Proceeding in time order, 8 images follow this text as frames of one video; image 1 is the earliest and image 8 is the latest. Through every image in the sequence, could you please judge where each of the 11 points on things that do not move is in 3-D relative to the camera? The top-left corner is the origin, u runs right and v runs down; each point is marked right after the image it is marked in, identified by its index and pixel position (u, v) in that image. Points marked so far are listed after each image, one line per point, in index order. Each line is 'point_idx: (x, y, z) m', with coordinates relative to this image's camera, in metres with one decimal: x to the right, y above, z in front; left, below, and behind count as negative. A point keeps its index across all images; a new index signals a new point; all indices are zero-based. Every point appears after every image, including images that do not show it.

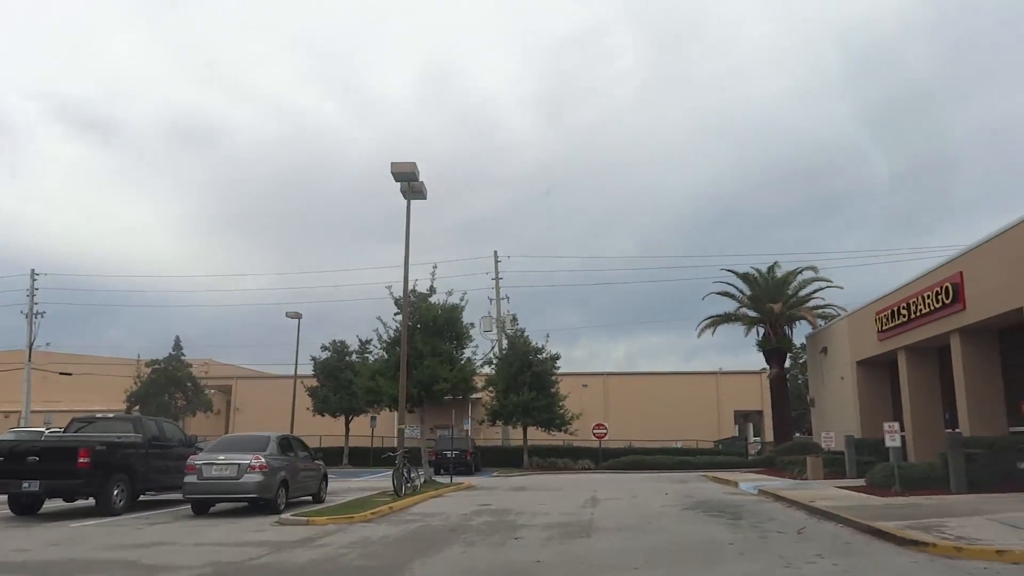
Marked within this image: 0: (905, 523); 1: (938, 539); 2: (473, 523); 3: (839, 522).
0: (+6.8, -4.0, +13.6) m
1: (+6.3, -3.7, +11.6) m
2: (-0.8, -5.0, +16.6) m
3: (+6.3, -4.5, +15.1) m
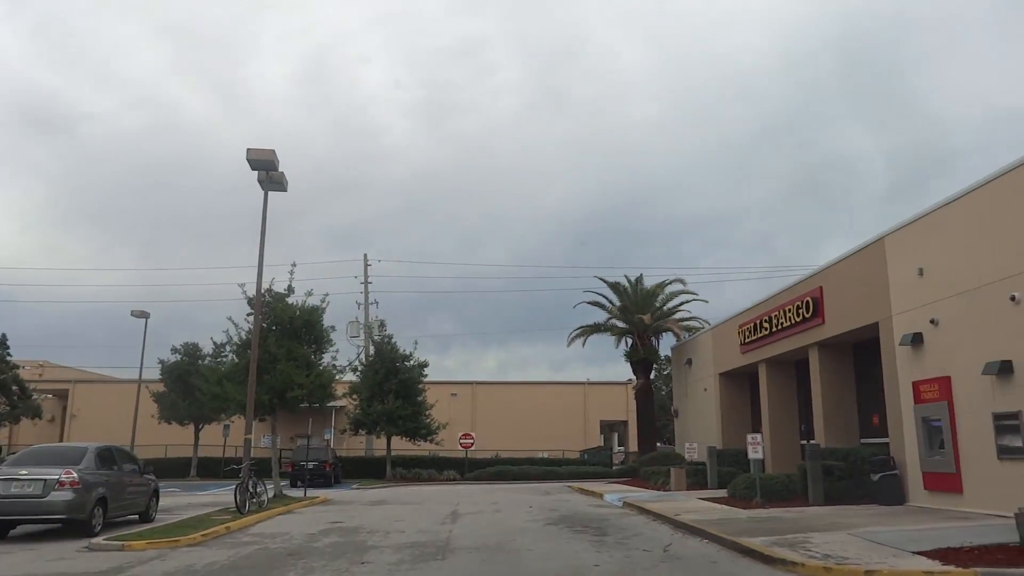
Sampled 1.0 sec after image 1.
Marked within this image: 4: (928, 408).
0: (+4.3, -4.2, +13.2) m
1: (+4.2, -3.8, +11.2) m
2: (-3.7, -4.9, +14.9) m
3: (+3.5, -4.6, +14.6) m
4: (+9.0, -2.6, +17.0) m
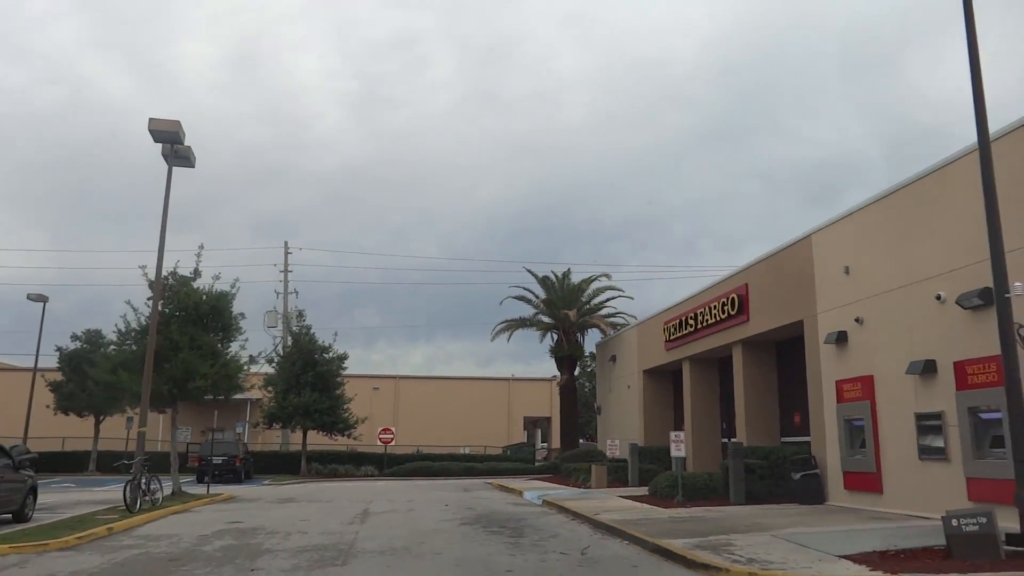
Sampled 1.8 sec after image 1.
0: (+2.9, -4.0, +12.6) m
1: (+2.9, -3.7, +10.6) m
2: (-5.3, -4.5, +13.6) m
3: (+2.0, -4.5, +14.0) m
4: (+7.2, -2.5, +16.8) m
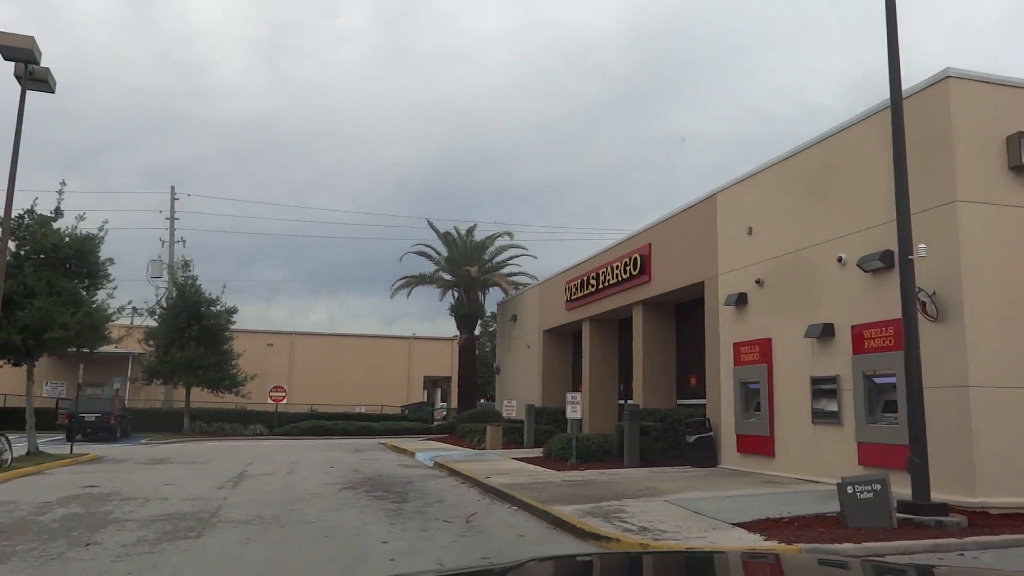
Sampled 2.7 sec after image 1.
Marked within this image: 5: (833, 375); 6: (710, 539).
0: (+1.1, -3.3, +11.9) m
1: (+1.4, -3.1, +10.0) m
2: (-7.1, -3.5, +12.0) m
3: (0.0, -3.6, +13.2) m
4: (+4.9, -1.7, +16.6) m
5: (+5.7, -1.5, +14.0) m
6: (+2.4, -3.0, +9.6) m
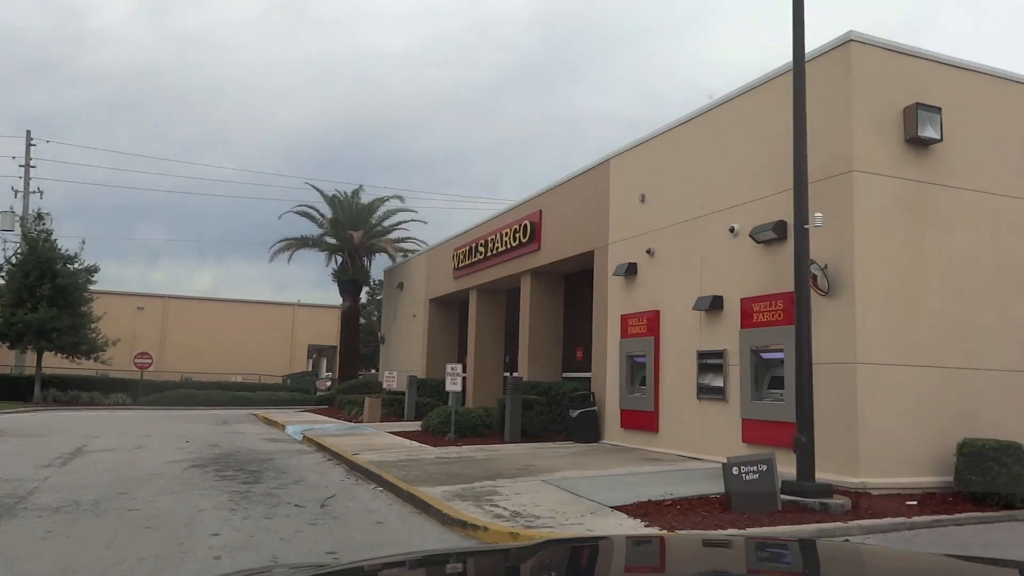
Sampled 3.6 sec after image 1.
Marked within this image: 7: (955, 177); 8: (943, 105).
0: (-0.8, -2.8, +10.9) m
1: (-0.2, -2.6, +9.0) m
2: (-9.0, -2.7, +9.9) m
3: (-2.1, -3.0, +12.0) m
4: (+2.5, -1.1, +15.9) m
5: (+3.5, -1.1, +13.4) m
6: (+0.8, -2.6, +8.7) m
7: (+6.5, +1.6, +11.6) m
8: (+6.4, +2.7, +11.6) m
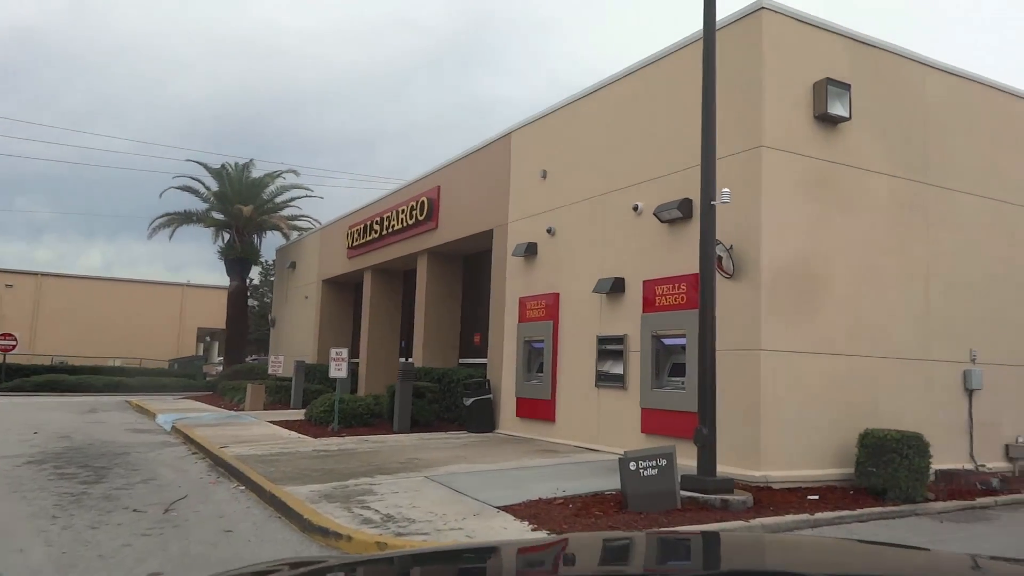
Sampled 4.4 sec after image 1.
0: (-2.3, -2.4, +9.7) m
1: (-1.5, -2.3, +7.8) m
2: (-10.3, -2.3, +7.7) m
3: (-3.7, -2.7, +10.7) m
4: (+0.4, -0.7, +15.1) m
5: (+1.7, -0.8, +12.7) m
6: (-0.4, -2.4, +7.7) m
7: (+5.0, +1.8, +11.2) m
8: (+4.8, +2.9, +11.2) m
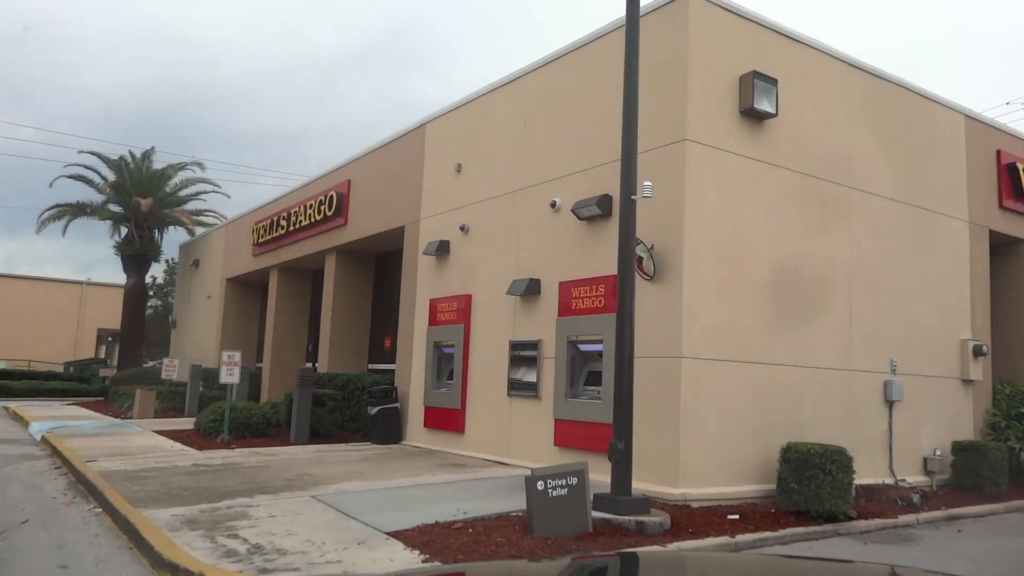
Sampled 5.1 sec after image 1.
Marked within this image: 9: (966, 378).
0: (-3.4, -2.4, +8.5) m
1: (-2.5, -2.3, +6.7) m
2: (-11.2, -2.1, +5.8) m
3: (-4.9, -2.6, +9.3) m
4: (-1.2, -0.8, +14.1) m
5: (+0.3, -0.8, +11.9) m
6: (-1.4, -2.3, +6.7) m
7: (+3.7, +1.8, +10.7) m
8: (+3.6, +2.8, +10.7) m
9: (+7.3, -1.5, +12.7) m
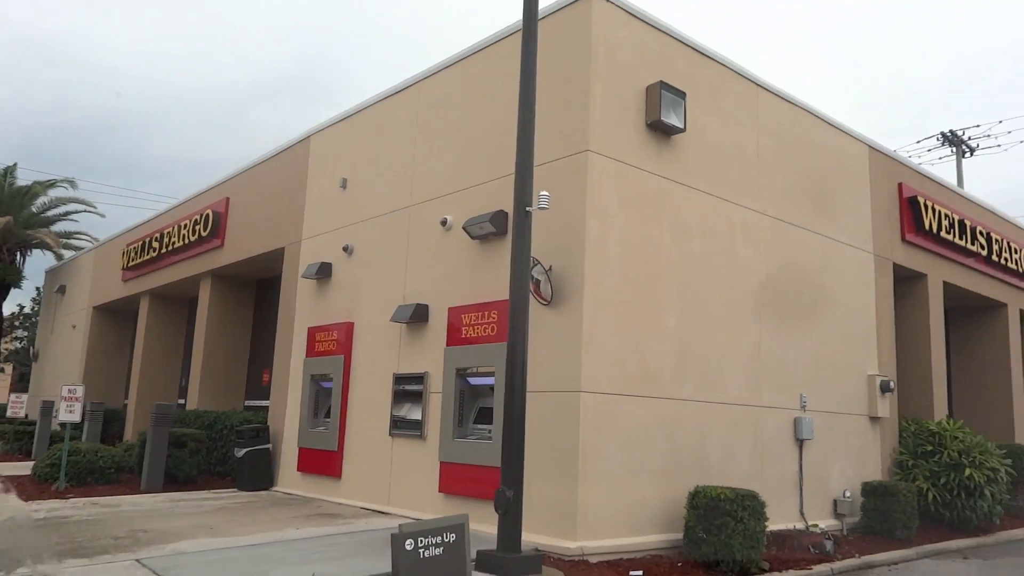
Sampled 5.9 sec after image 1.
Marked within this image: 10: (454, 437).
0: (-4.6, -2.5, +6.7) m
1: (-3.5, -2.3, +5.1) m
2: (-12.0, -1.9, +3.2) m
3: (-6.2, -2.7, +7.4) m
4: (-3.1, -1.2, +12.6) m
5: (-1.2, -1.1, +10.6) m
6: (-2.4, -2.4, +5.2) m
7: (+2.3, +1.4, +9.9) m
8: (+2.2, +2.5, +10.0) m
9: (+5.6, -2.0, +12.2) m
10: (-0.7, -1.8, +9.8) m
